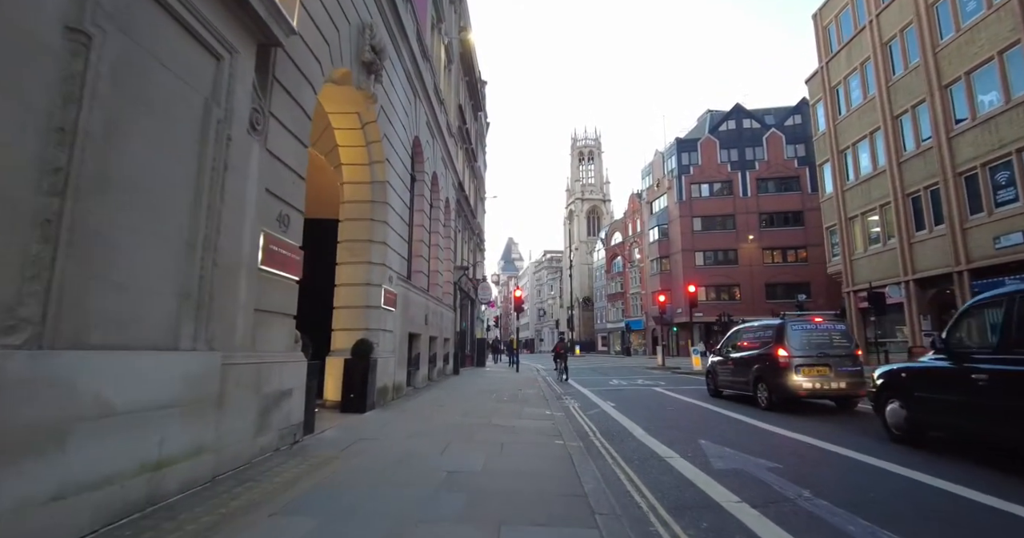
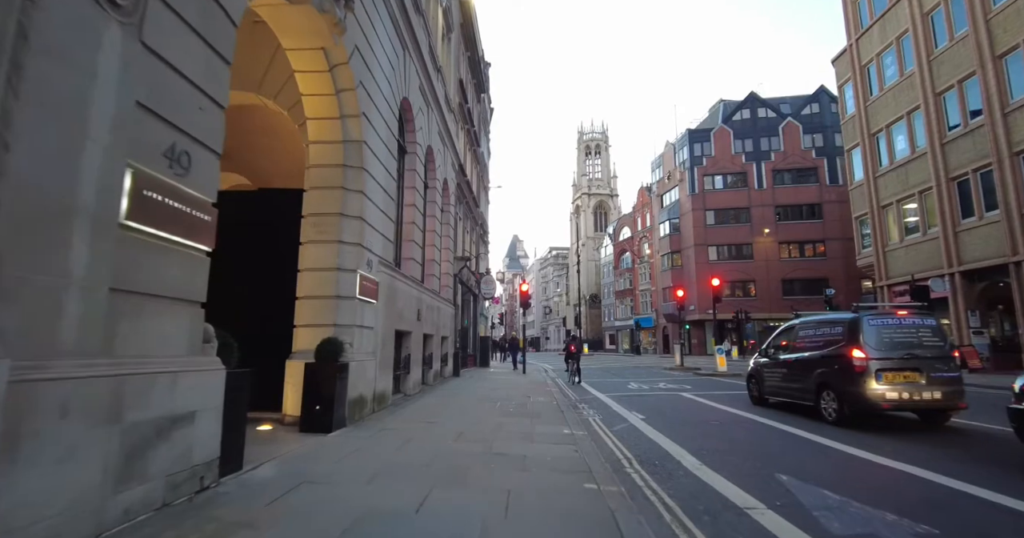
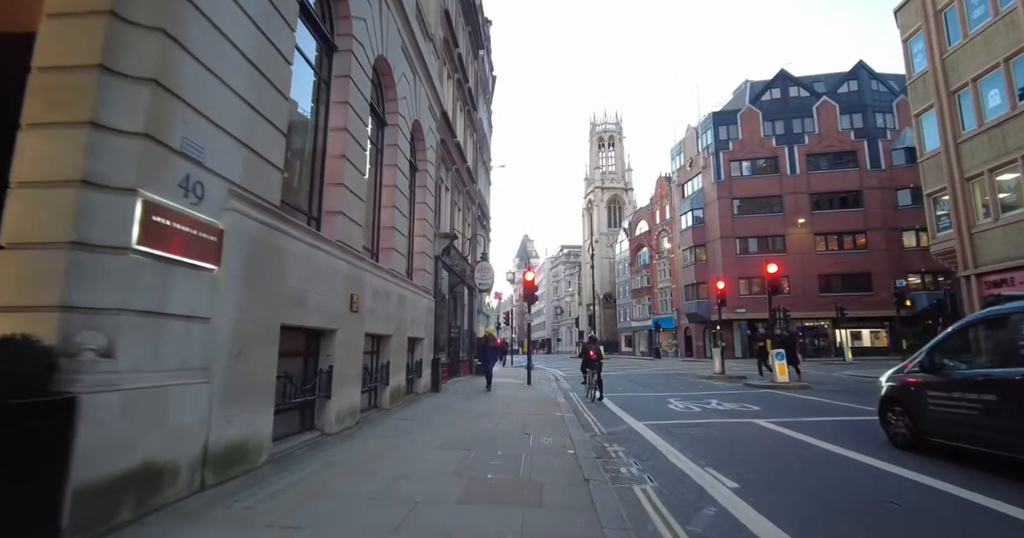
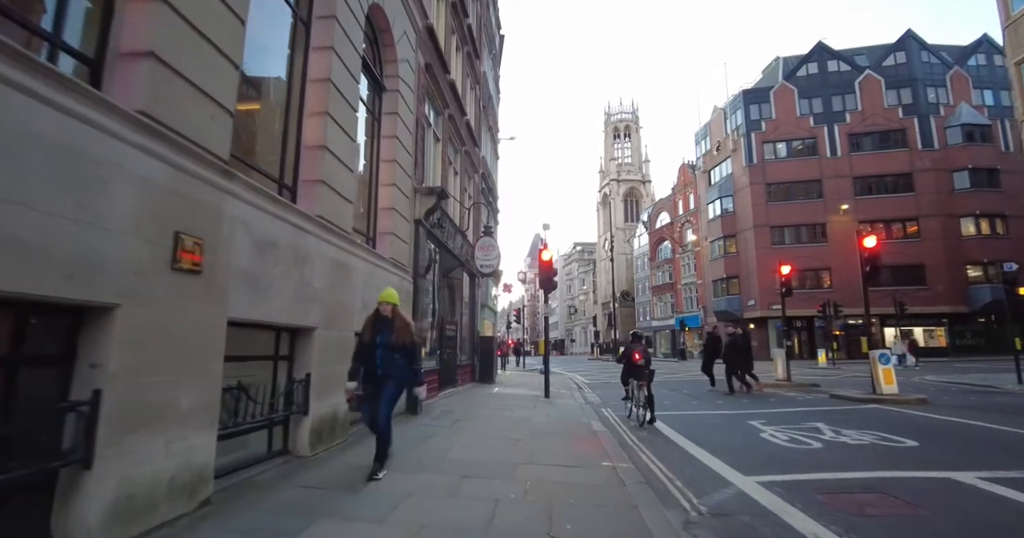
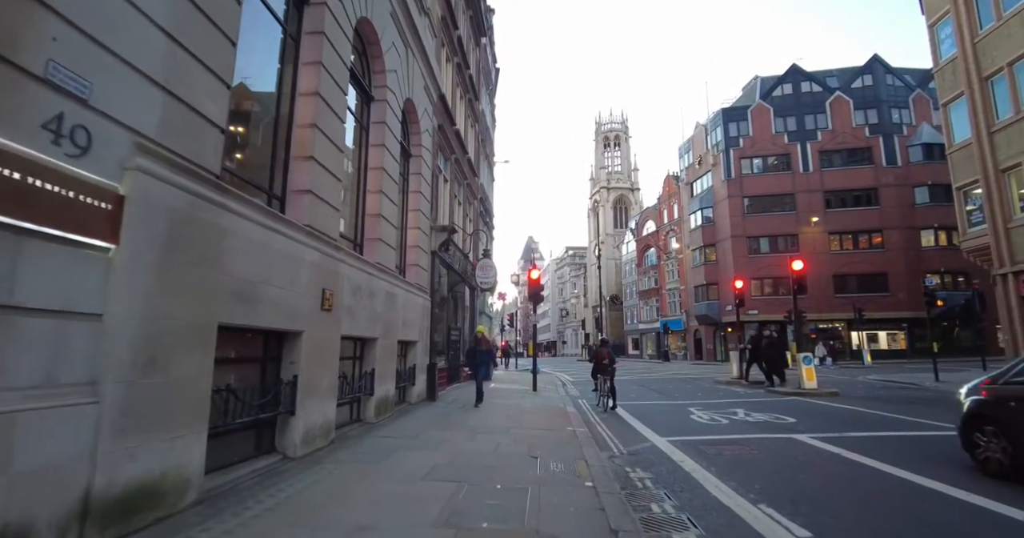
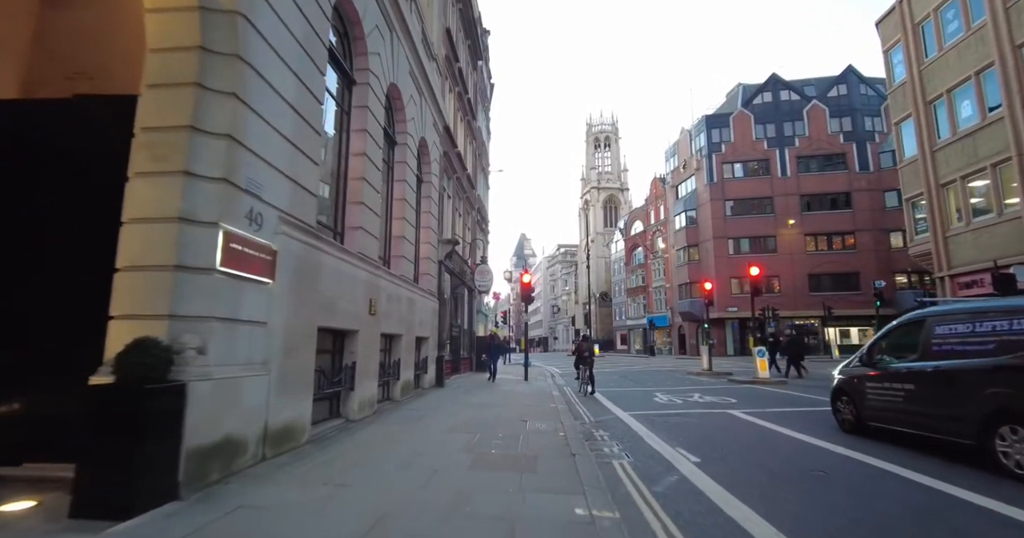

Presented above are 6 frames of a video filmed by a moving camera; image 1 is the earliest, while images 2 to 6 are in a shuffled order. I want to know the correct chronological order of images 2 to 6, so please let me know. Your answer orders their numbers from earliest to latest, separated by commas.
2, 6, 3, 5, 4
